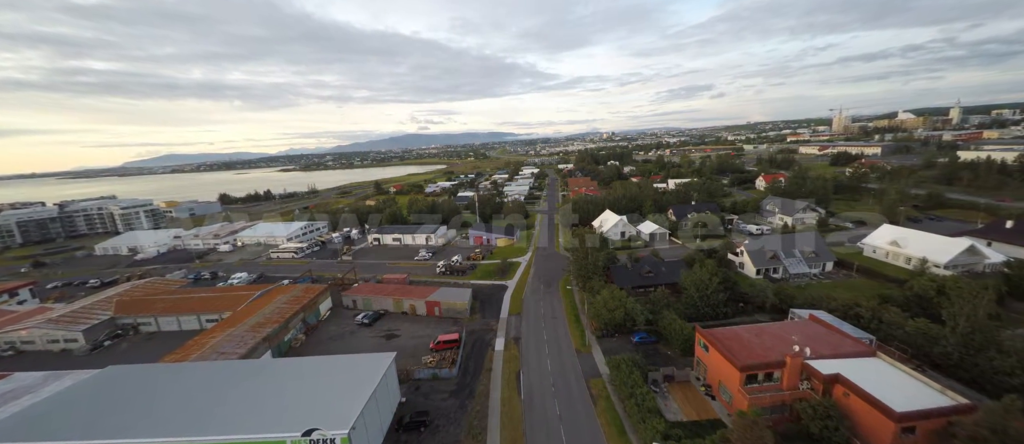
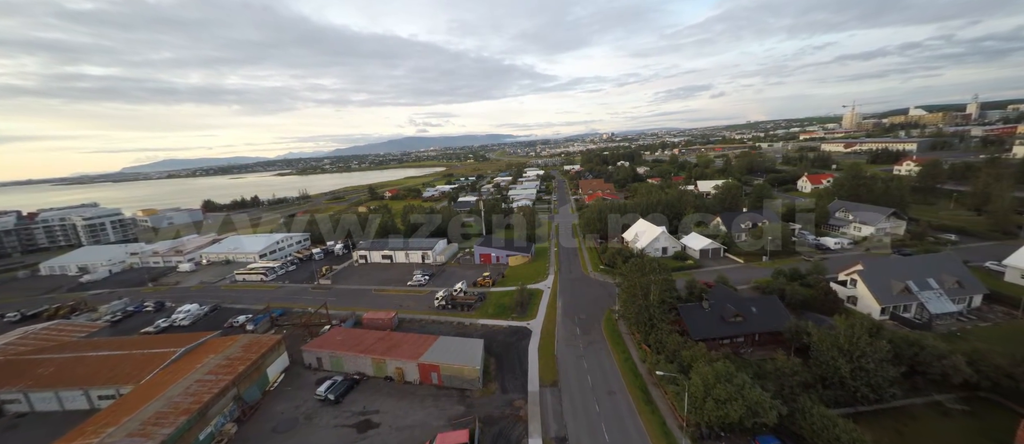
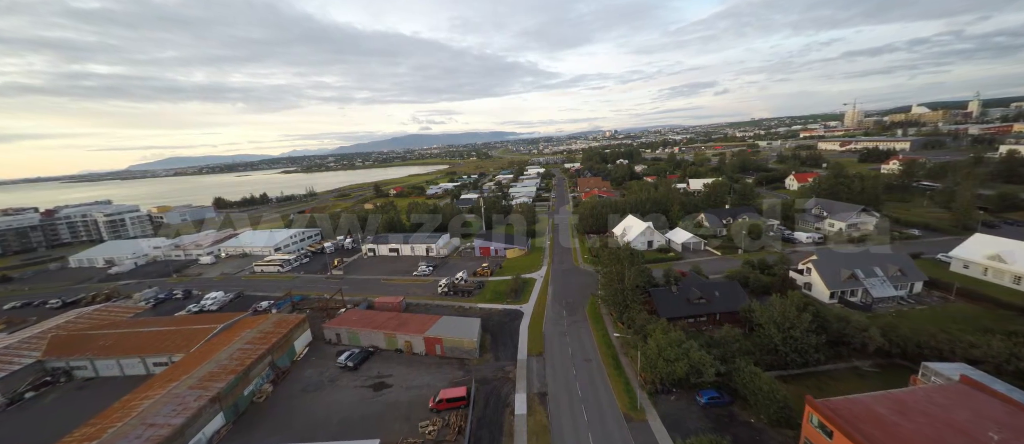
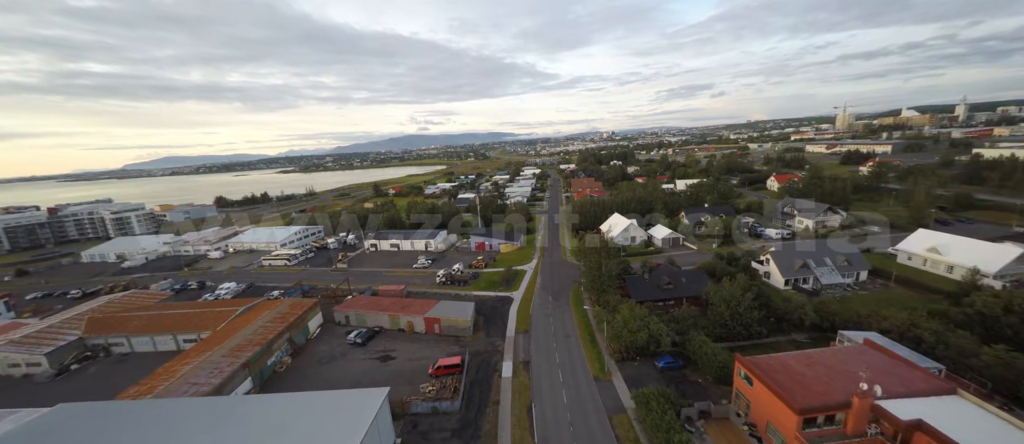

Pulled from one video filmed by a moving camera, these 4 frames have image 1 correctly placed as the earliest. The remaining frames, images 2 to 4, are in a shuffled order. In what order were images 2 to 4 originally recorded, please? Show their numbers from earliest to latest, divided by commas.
4, 3, 2
